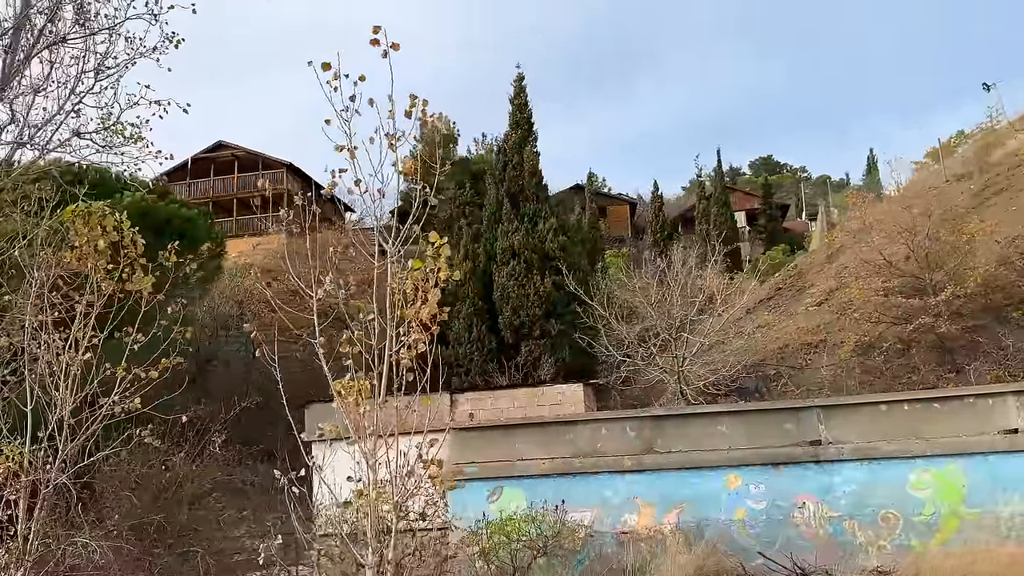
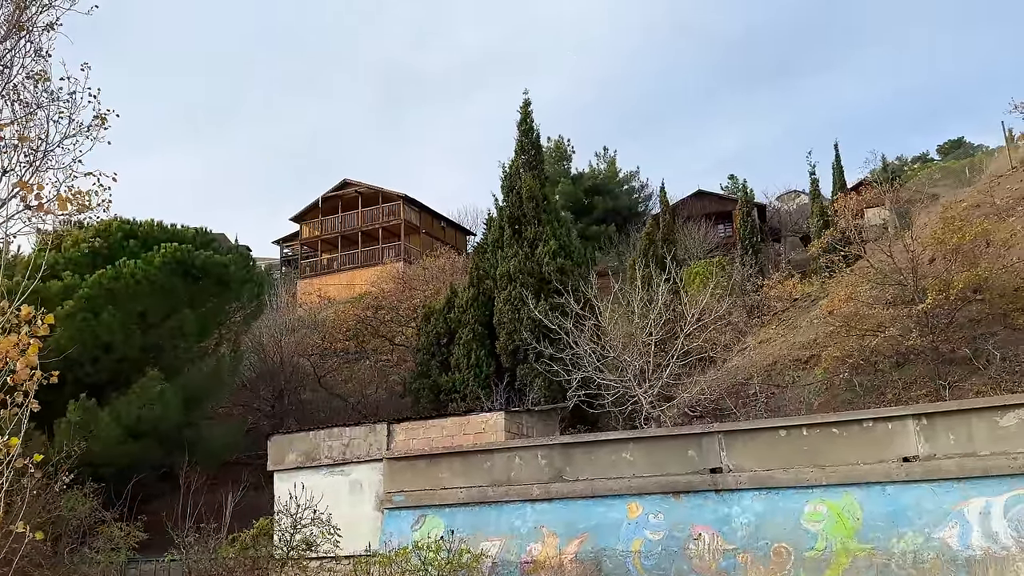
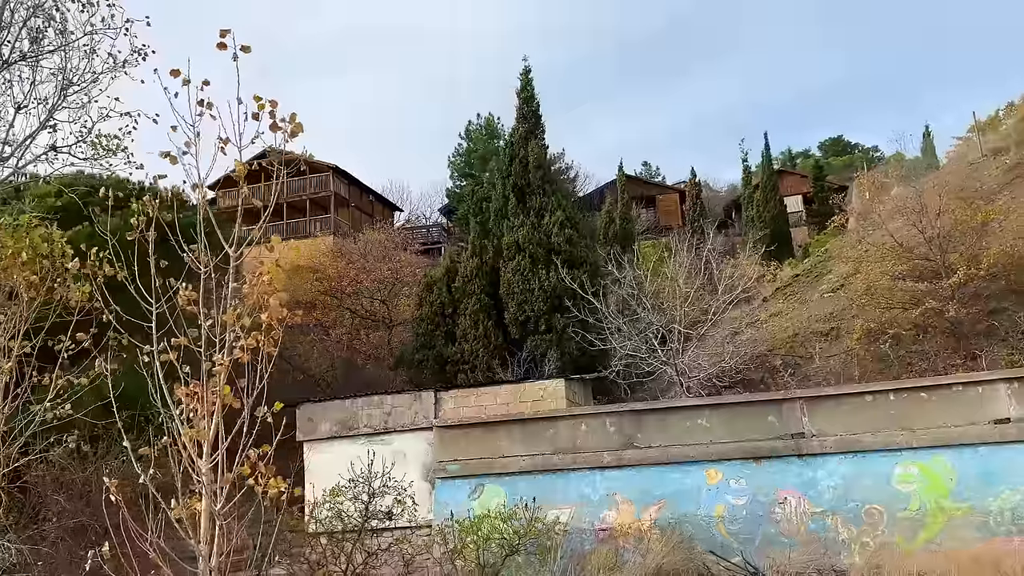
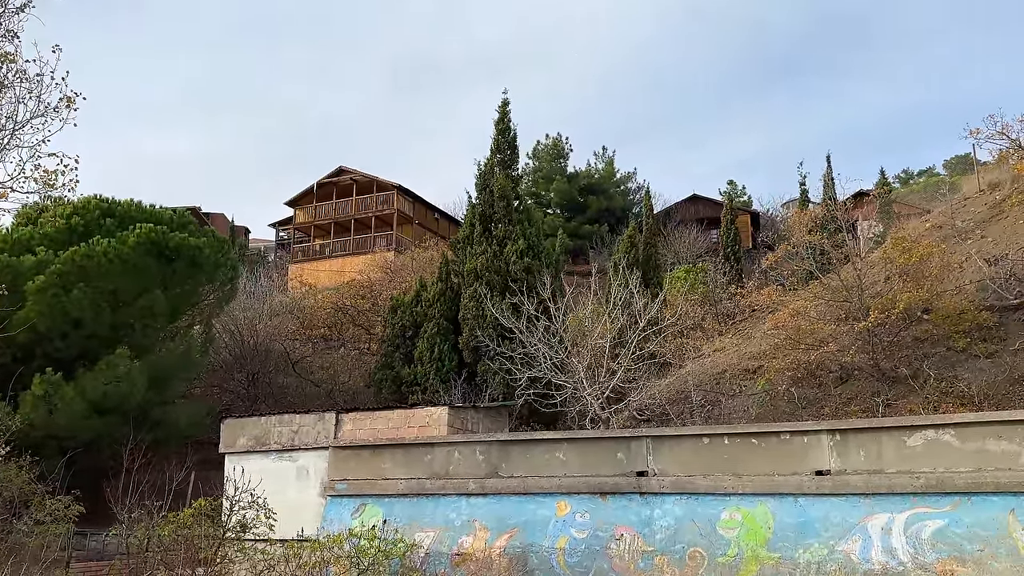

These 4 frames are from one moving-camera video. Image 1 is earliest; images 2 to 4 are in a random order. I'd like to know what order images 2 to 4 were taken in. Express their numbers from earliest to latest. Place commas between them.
3, 2, 4
